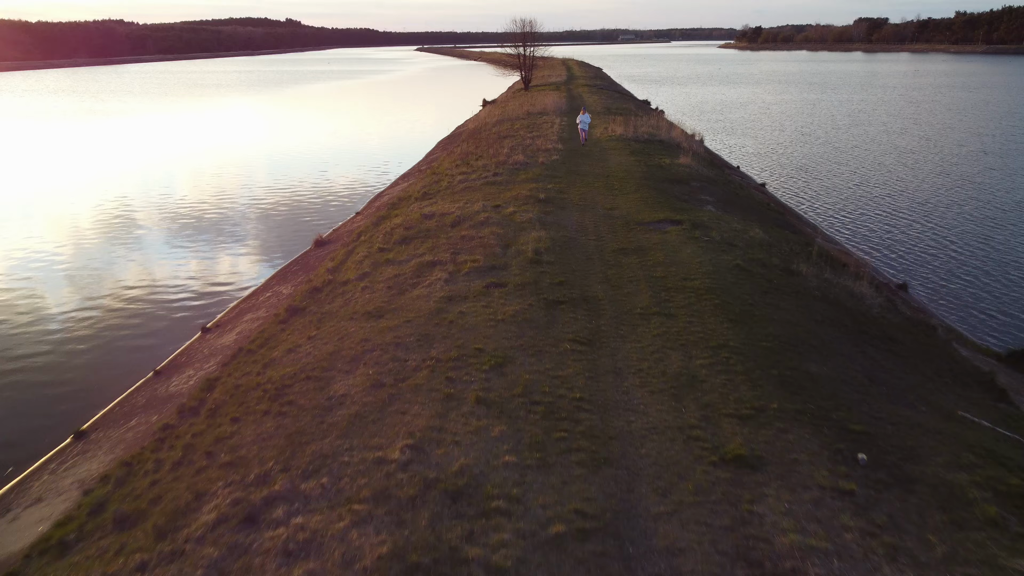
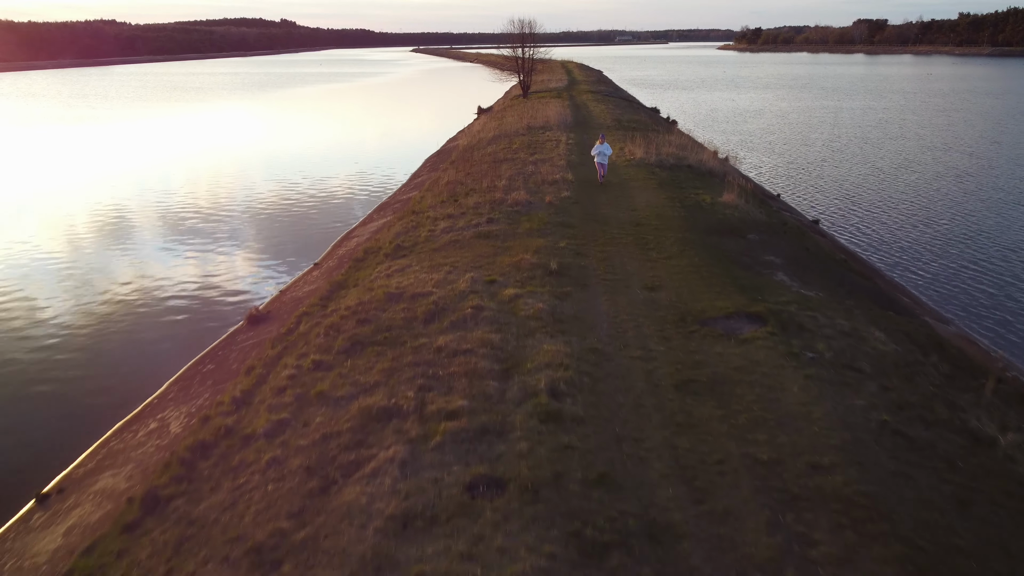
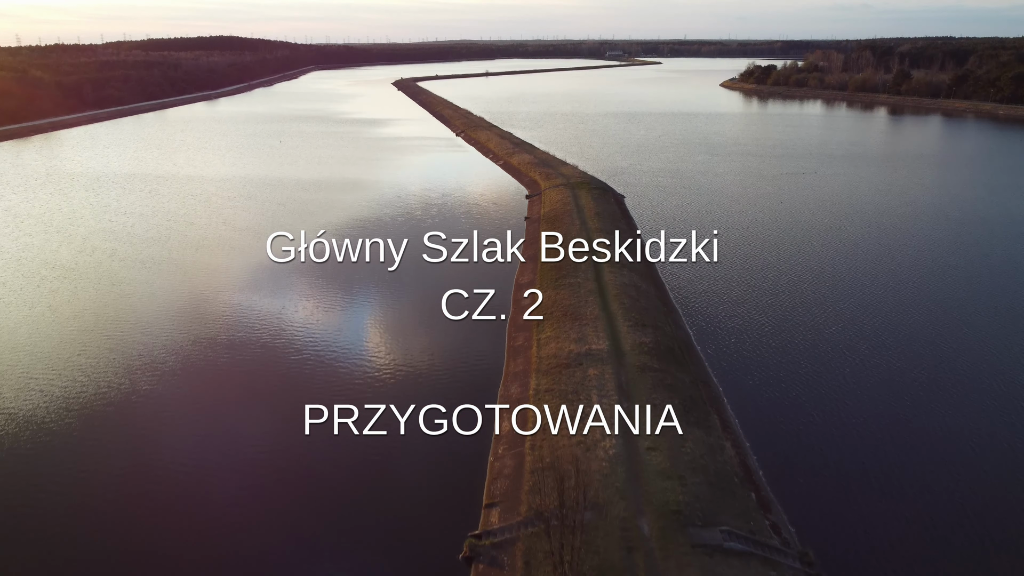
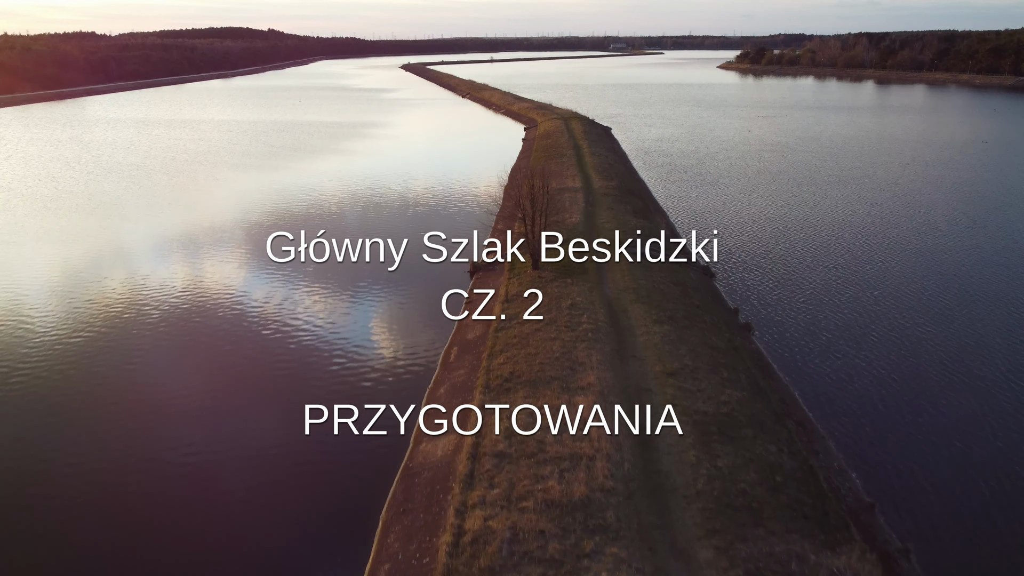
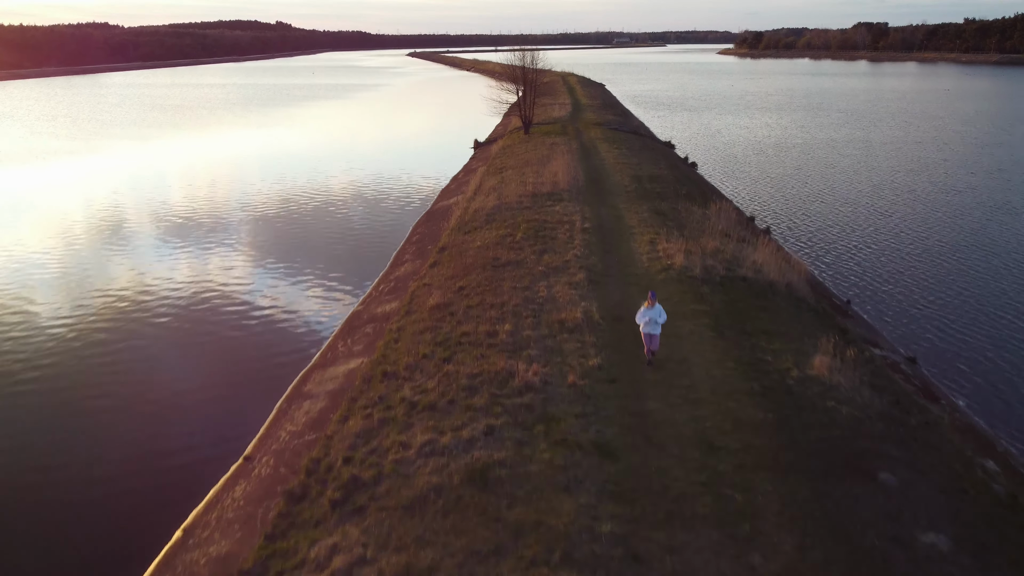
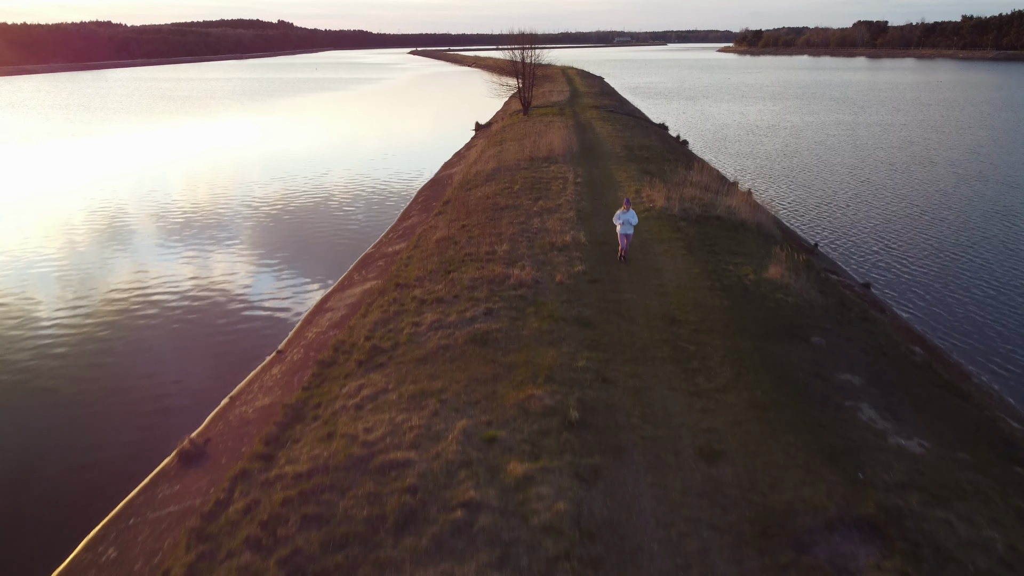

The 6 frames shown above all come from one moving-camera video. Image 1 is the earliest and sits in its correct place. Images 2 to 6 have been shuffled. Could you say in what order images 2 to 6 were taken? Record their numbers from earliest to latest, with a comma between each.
2, 6, 5, 4, 3
